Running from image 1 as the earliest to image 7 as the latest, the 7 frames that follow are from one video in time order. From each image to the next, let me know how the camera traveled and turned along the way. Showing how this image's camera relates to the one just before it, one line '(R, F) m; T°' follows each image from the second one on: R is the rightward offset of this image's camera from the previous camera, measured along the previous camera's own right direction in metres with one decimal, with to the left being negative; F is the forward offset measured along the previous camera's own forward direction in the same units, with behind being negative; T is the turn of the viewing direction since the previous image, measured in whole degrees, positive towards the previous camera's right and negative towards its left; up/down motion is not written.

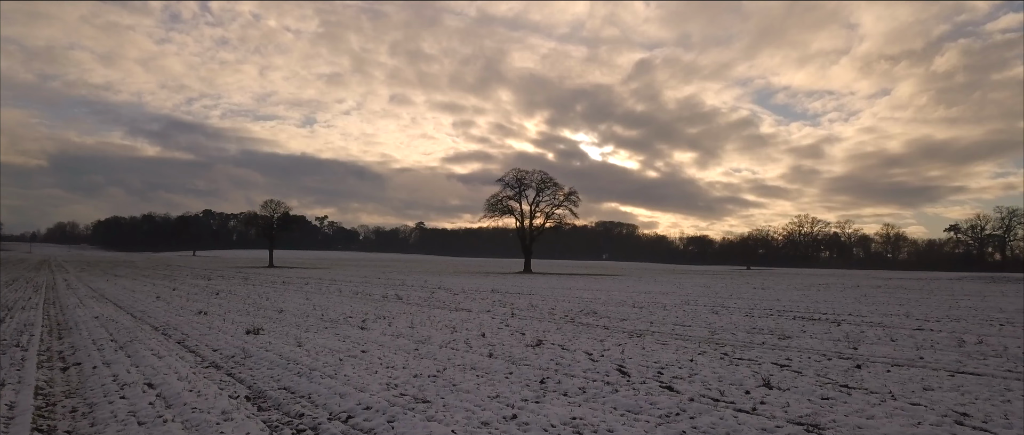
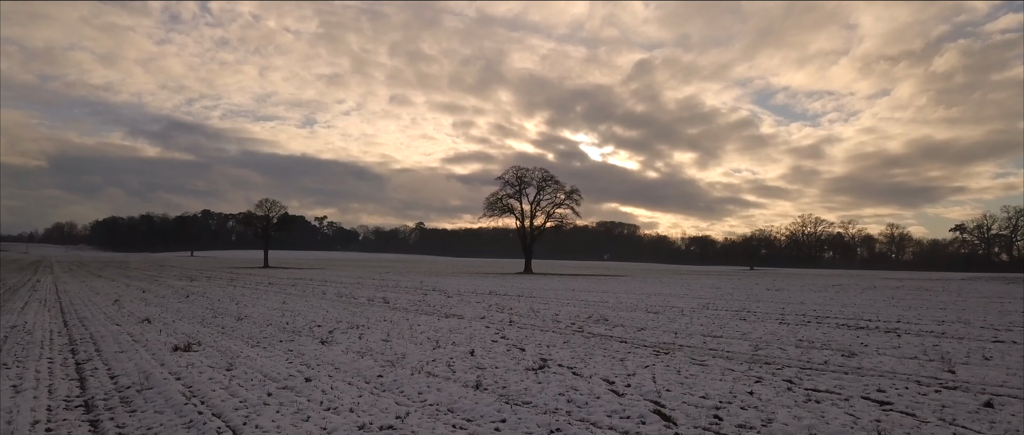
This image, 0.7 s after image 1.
(0.0, +1.4) m; 0°
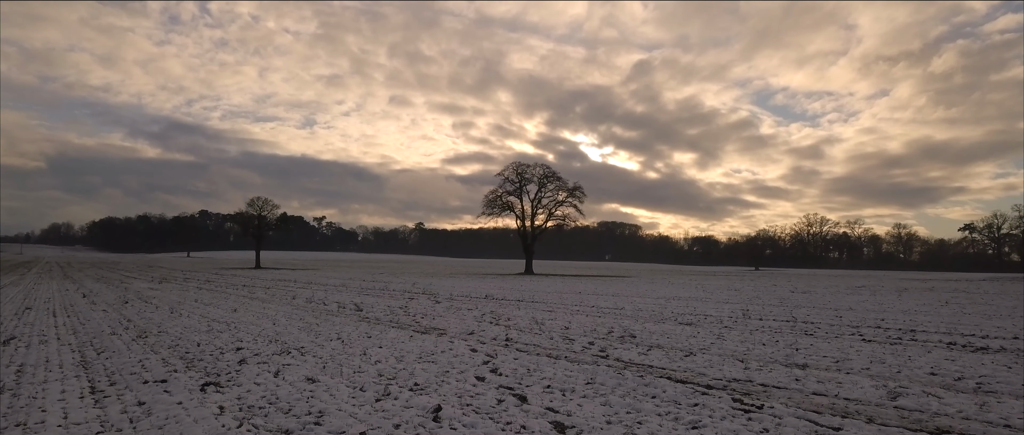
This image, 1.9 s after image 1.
(0.0, +2.1) m; 0°
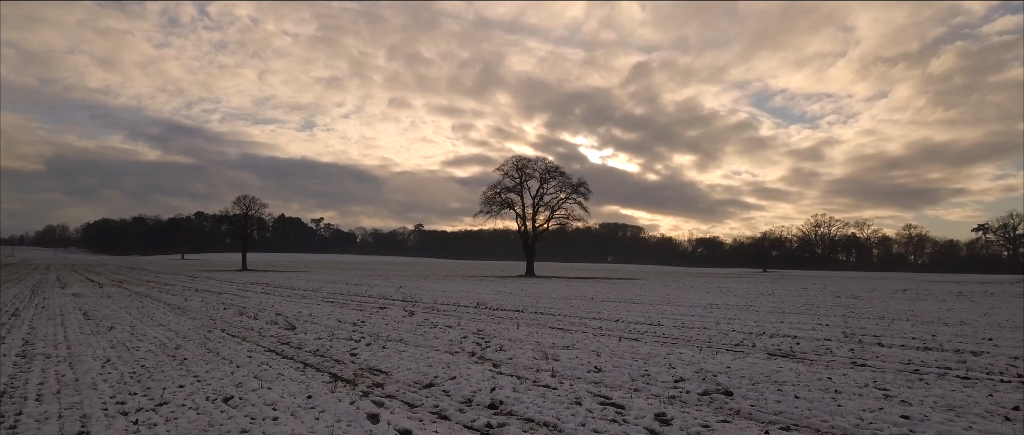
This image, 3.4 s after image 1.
(0.0, +3.1) m; 0°
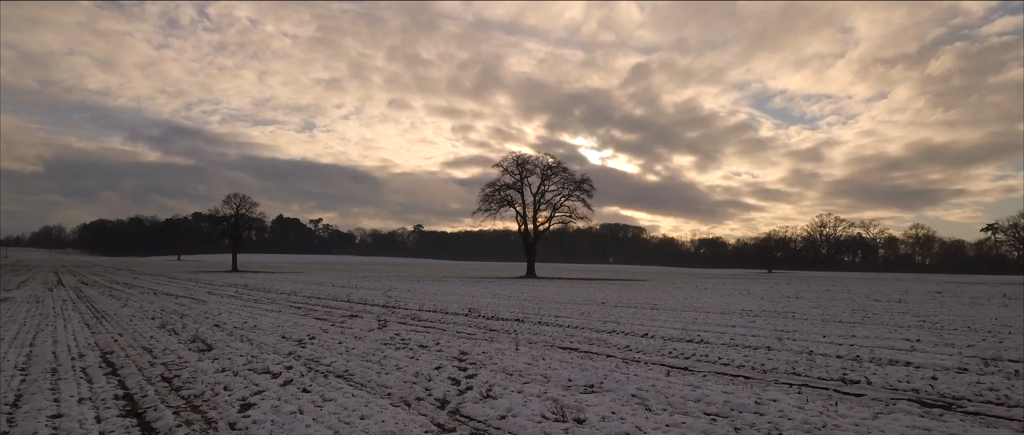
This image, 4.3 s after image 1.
(0.0, +2.1) m; 0°
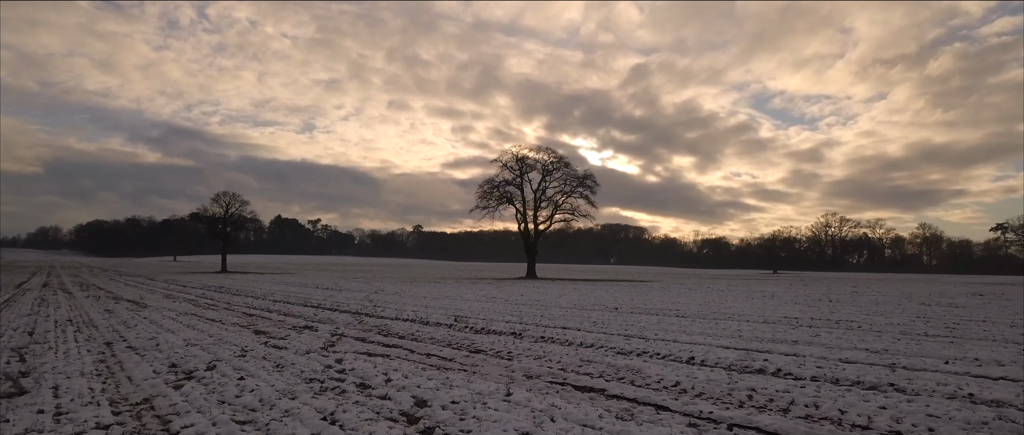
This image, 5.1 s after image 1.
(0.0, +2.0) m; 0°
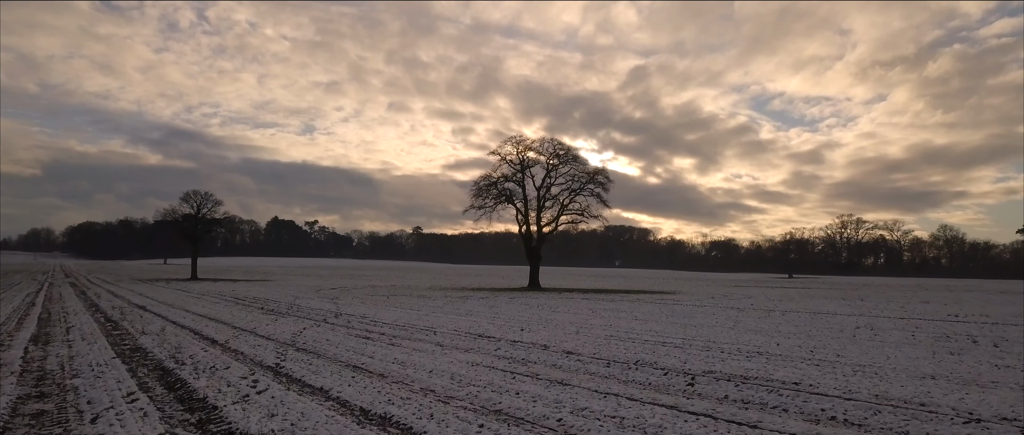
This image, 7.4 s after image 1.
(+0.1, +5.1) m; 0°
